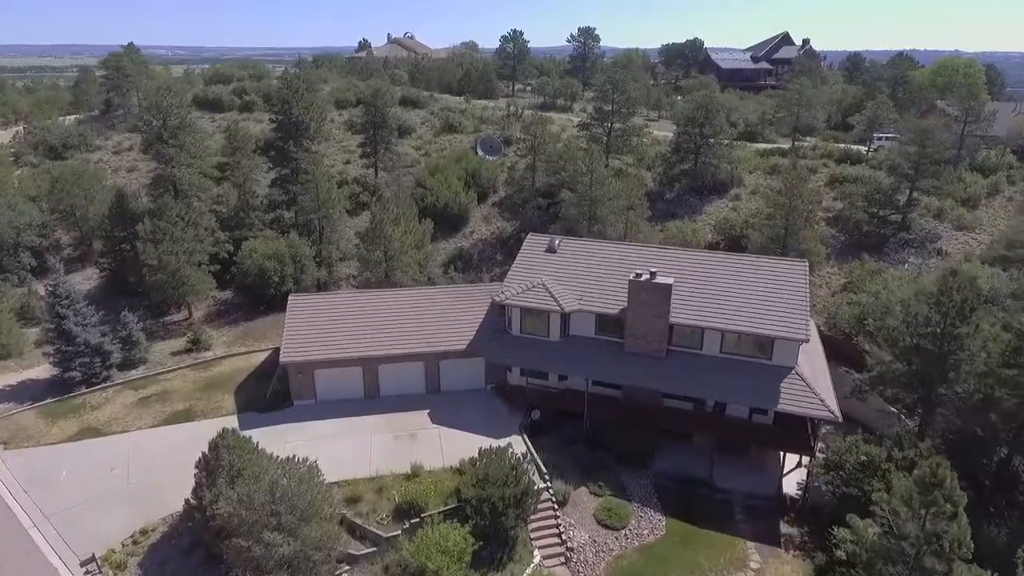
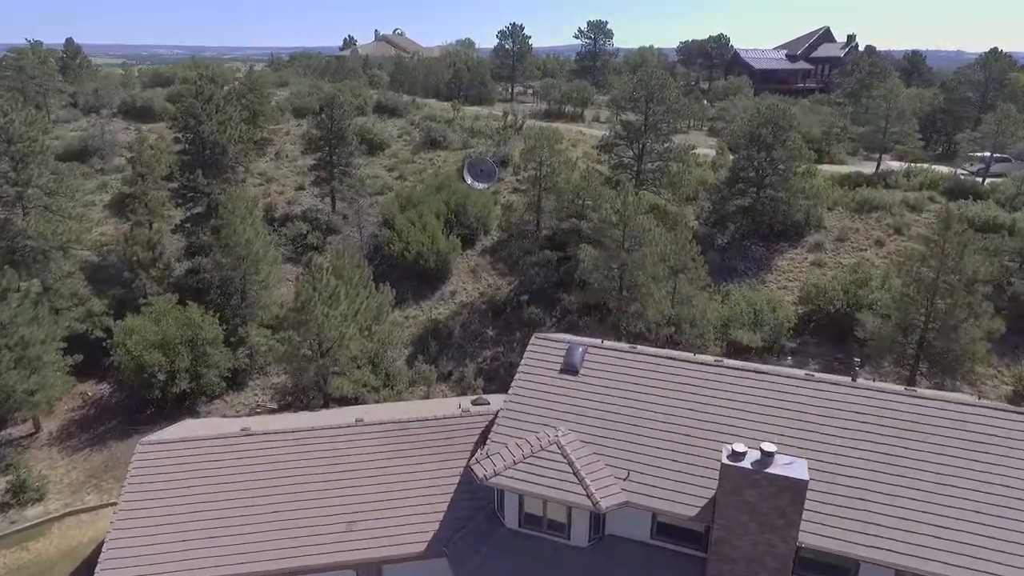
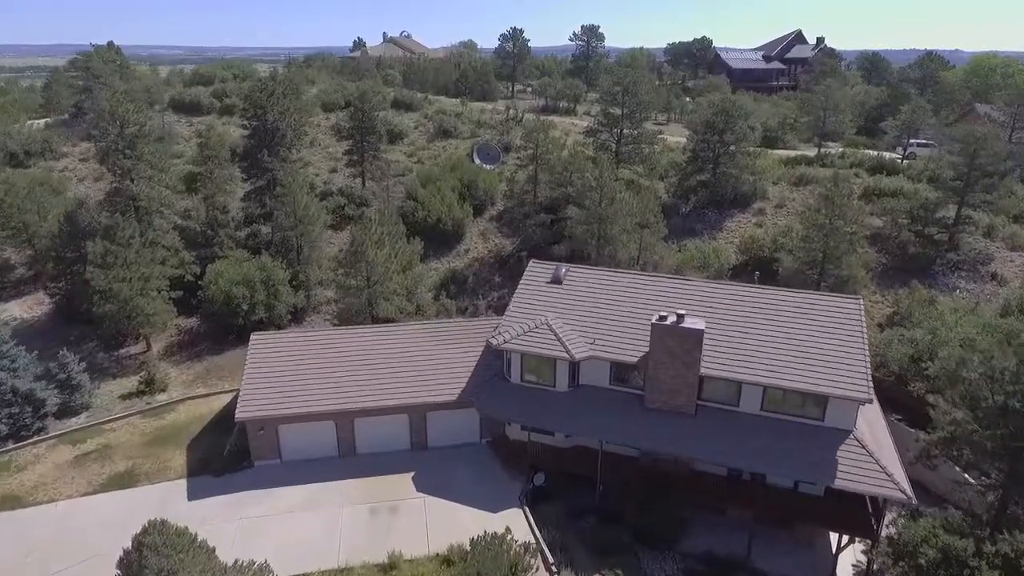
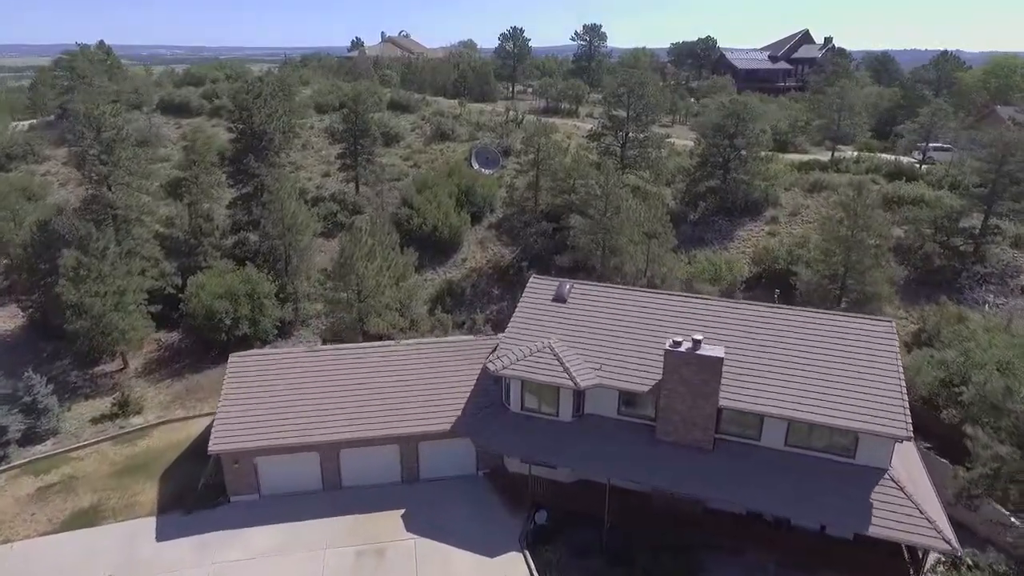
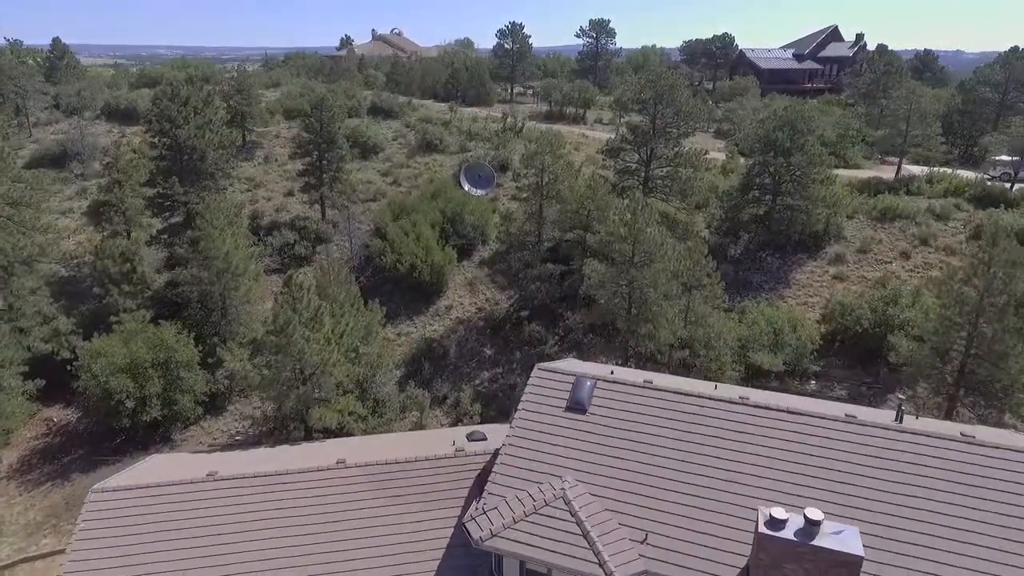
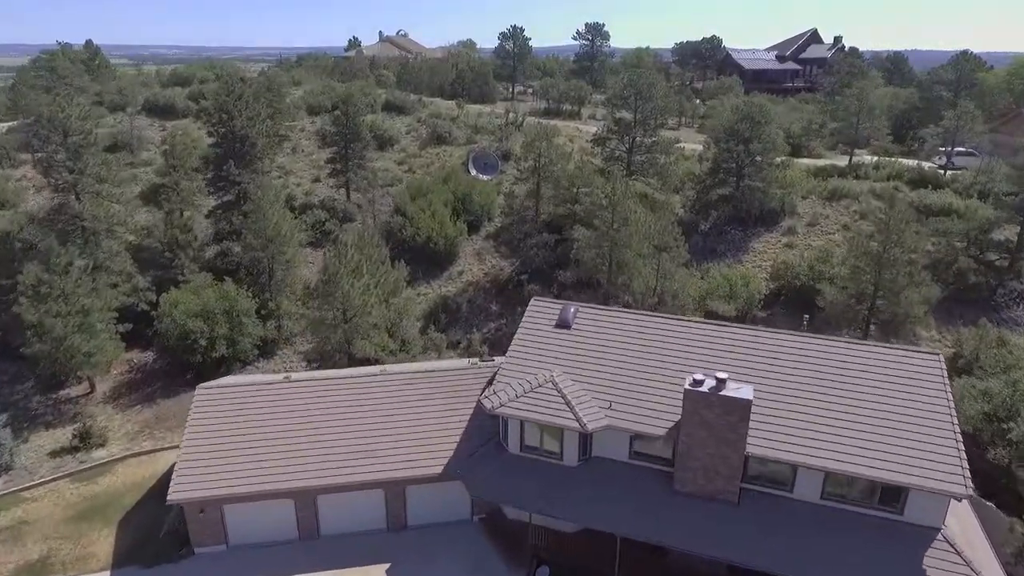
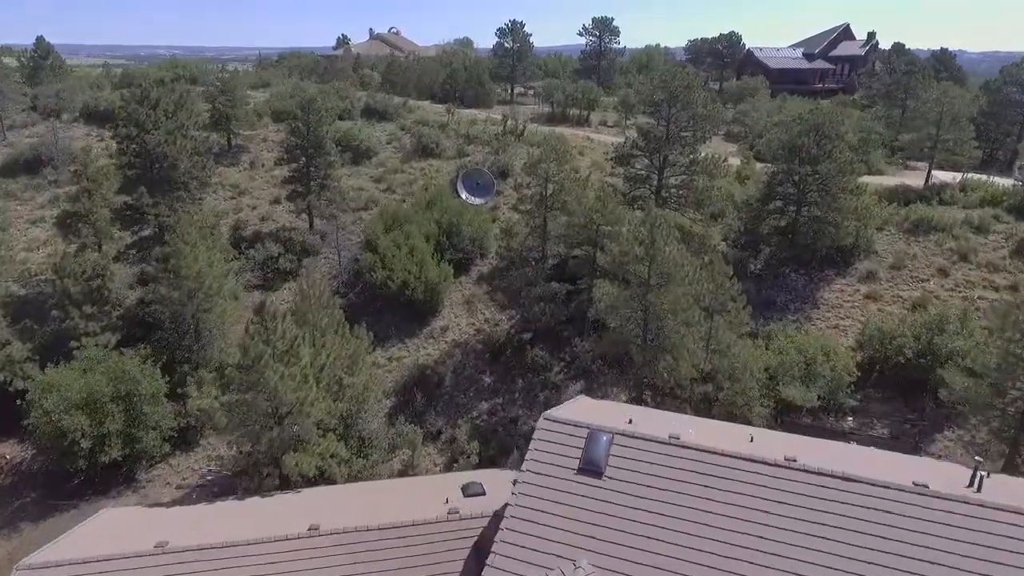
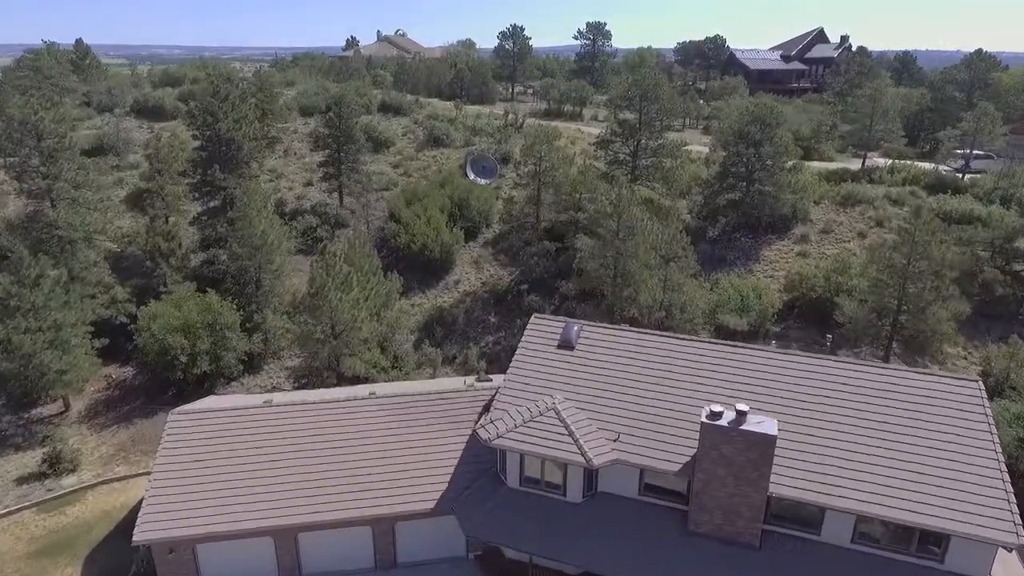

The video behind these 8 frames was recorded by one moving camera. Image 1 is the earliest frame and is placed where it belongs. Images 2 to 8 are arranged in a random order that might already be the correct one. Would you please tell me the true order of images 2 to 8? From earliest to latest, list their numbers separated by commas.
3, 4, 6, 8, 2, 5, 7
